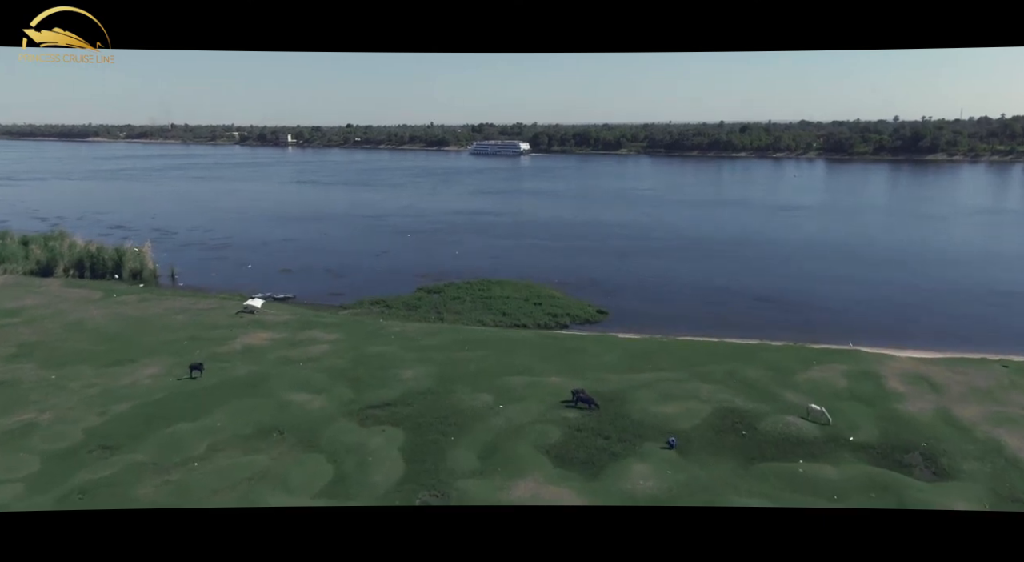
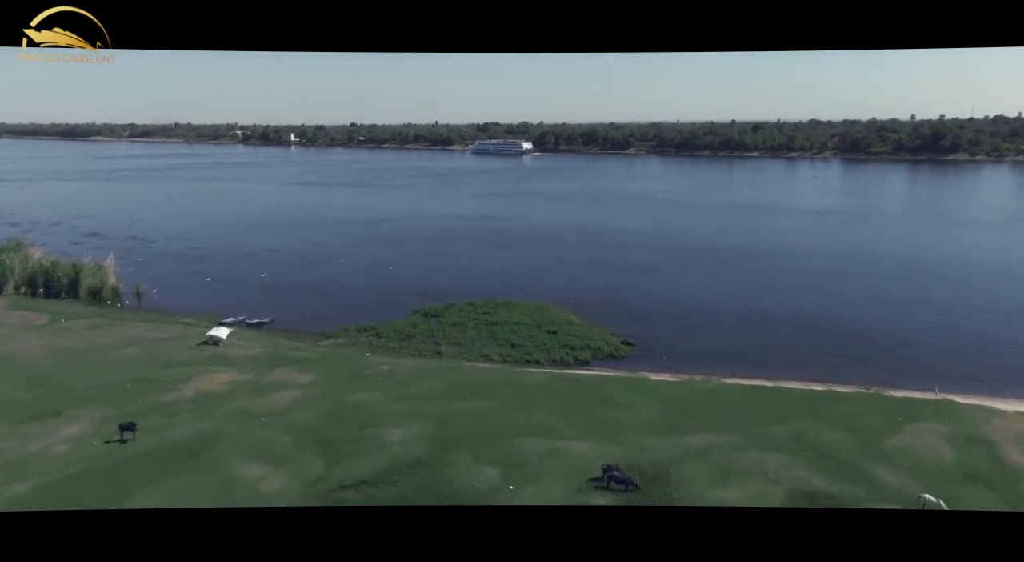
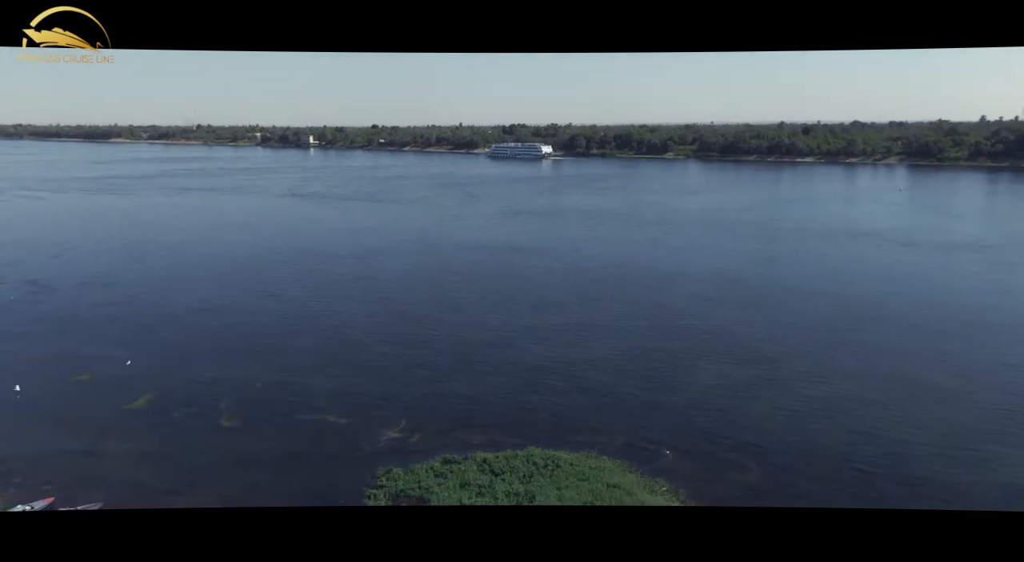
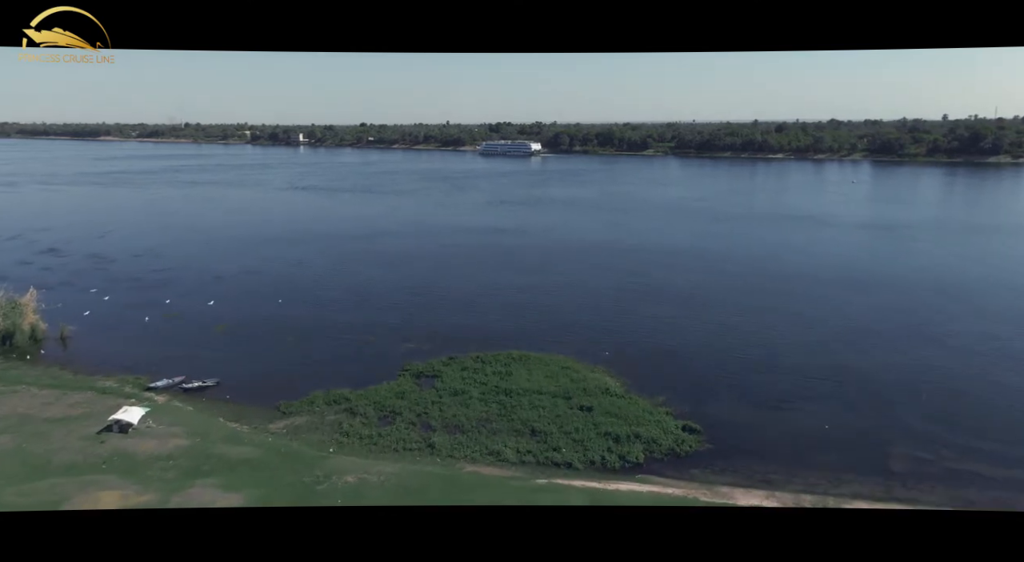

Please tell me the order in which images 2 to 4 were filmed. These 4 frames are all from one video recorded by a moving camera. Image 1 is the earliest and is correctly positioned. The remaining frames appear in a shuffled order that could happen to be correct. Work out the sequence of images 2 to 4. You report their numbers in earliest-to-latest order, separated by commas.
2, 4, 3
